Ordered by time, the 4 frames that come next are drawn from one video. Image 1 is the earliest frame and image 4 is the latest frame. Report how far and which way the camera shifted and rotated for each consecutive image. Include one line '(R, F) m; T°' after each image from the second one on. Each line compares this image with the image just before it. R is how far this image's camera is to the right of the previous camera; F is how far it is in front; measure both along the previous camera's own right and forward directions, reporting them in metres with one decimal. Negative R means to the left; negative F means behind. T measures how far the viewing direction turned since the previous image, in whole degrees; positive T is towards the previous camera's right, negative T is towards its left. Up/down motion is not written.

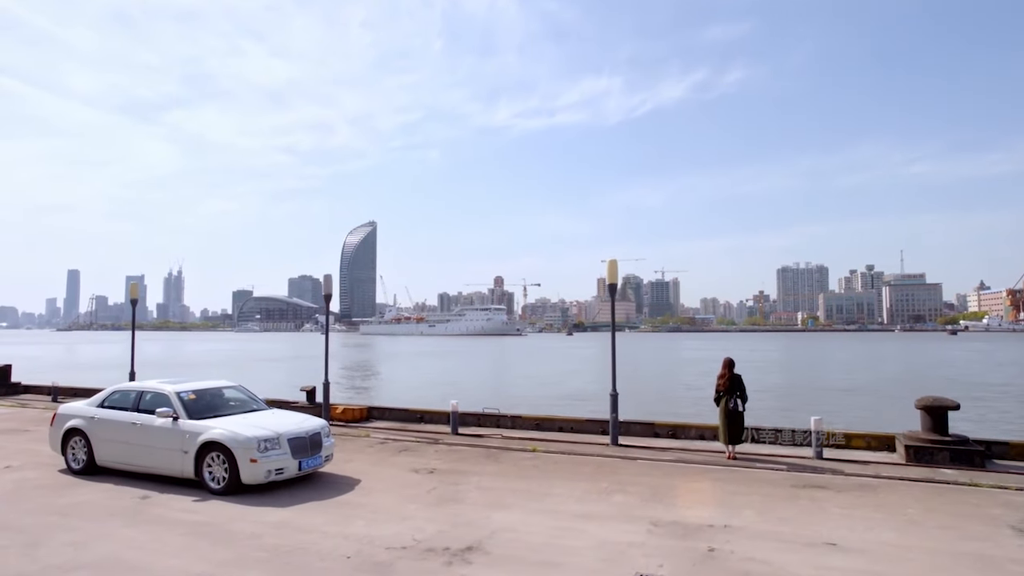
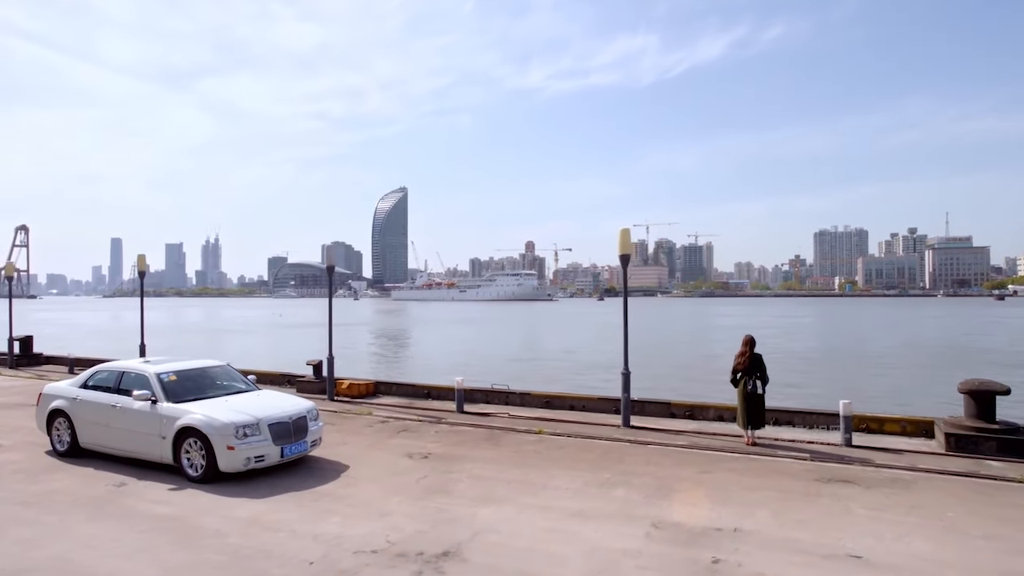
(+0.5, +0.8) m; -3°
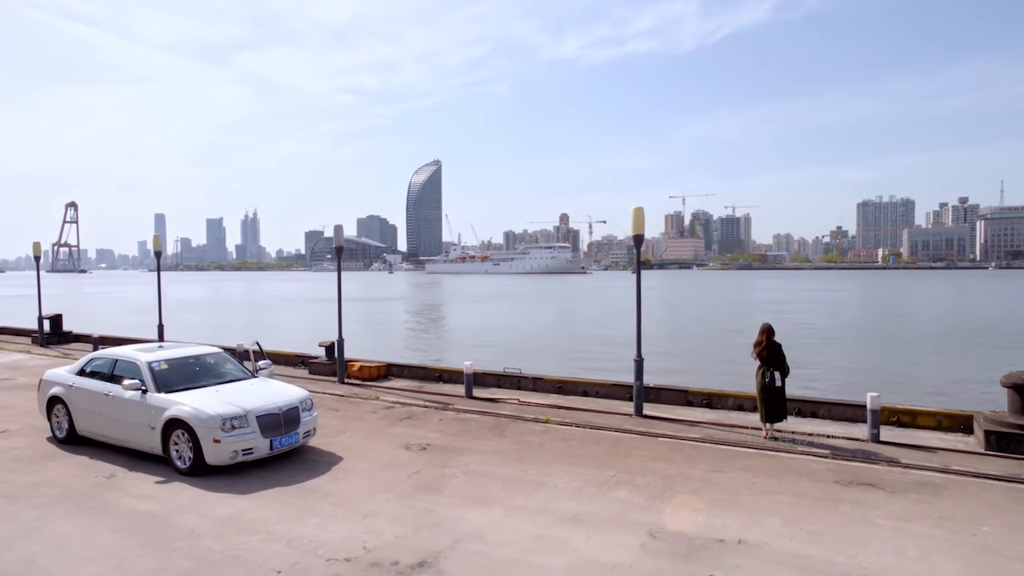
(+0.5, +0.5) m; -3°
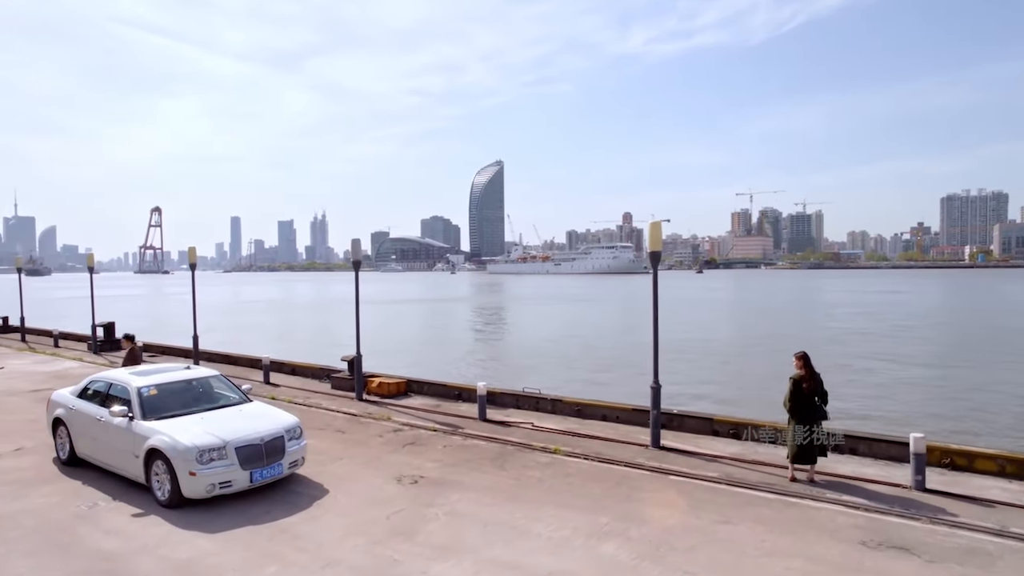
(+0.9, +0.7) m; -6°
